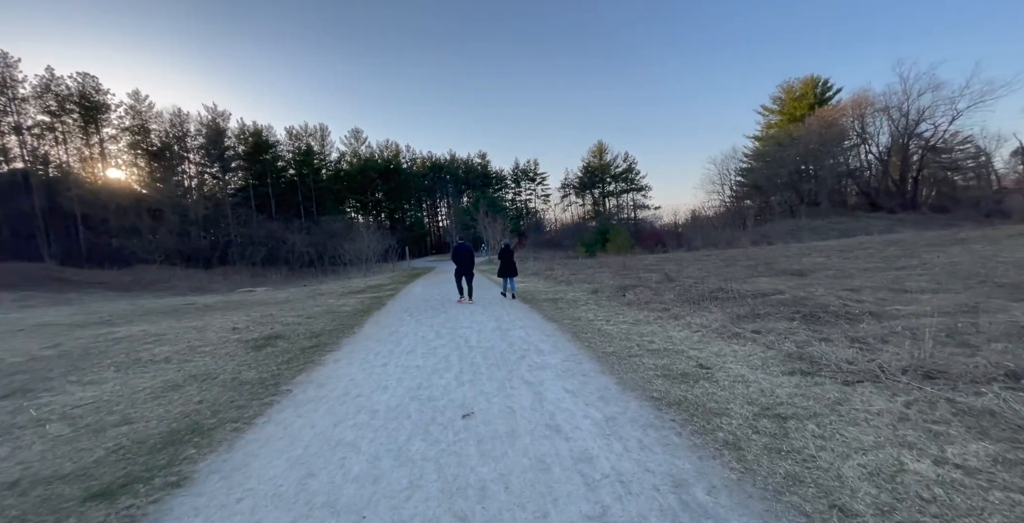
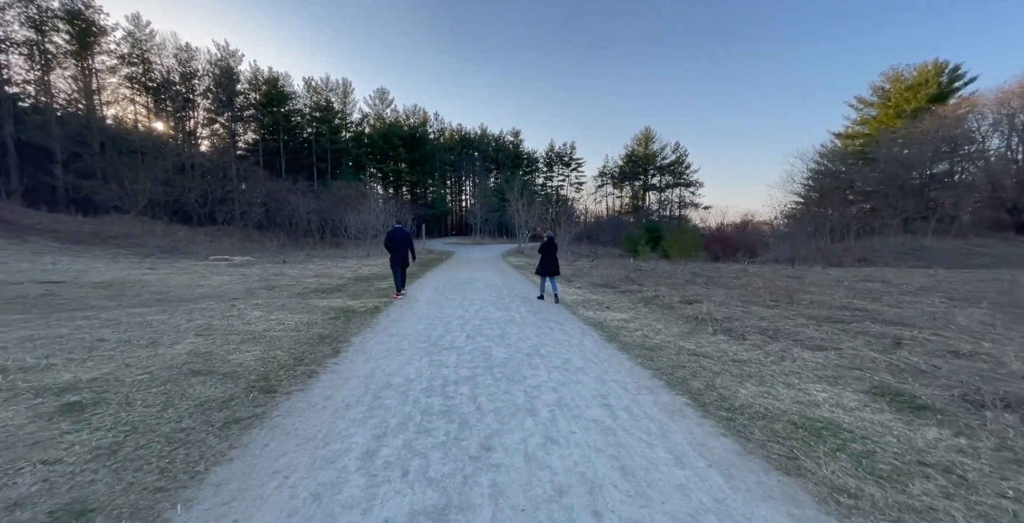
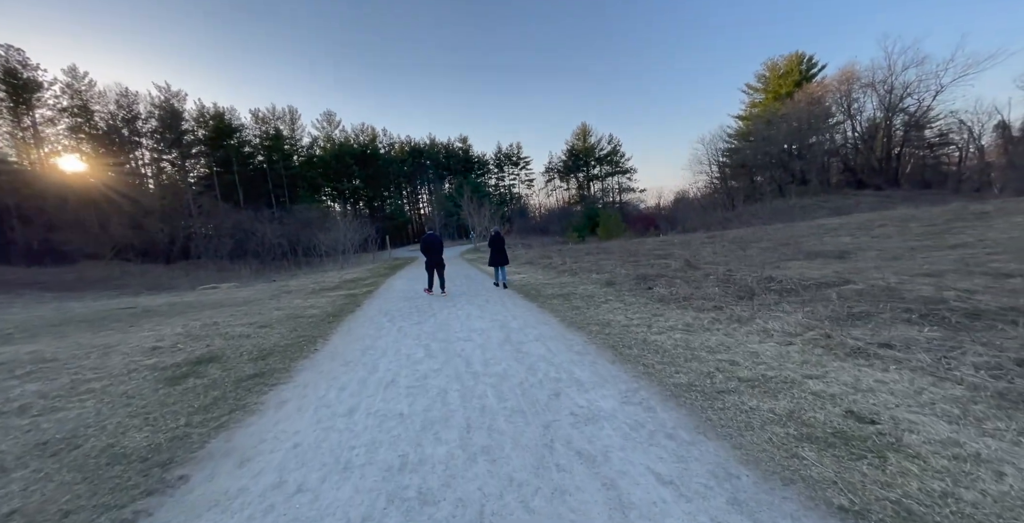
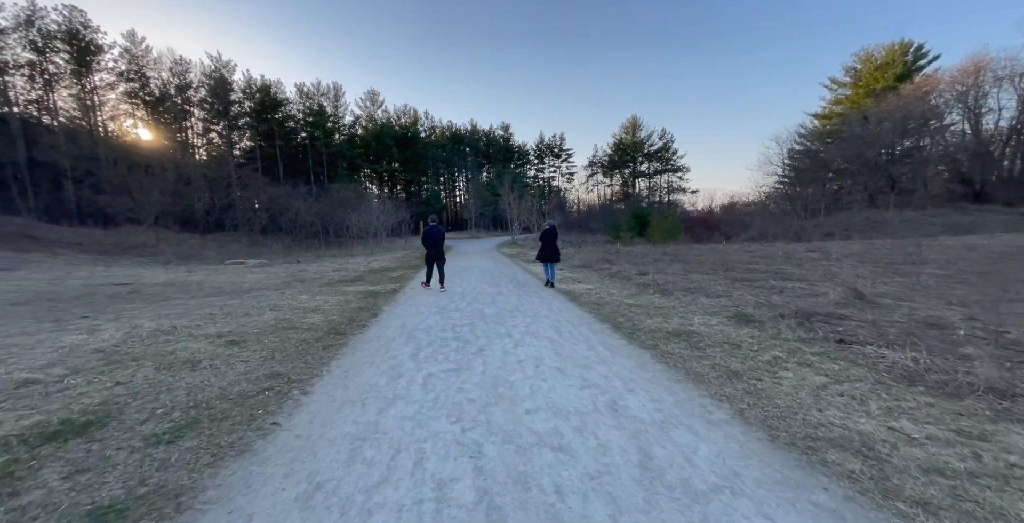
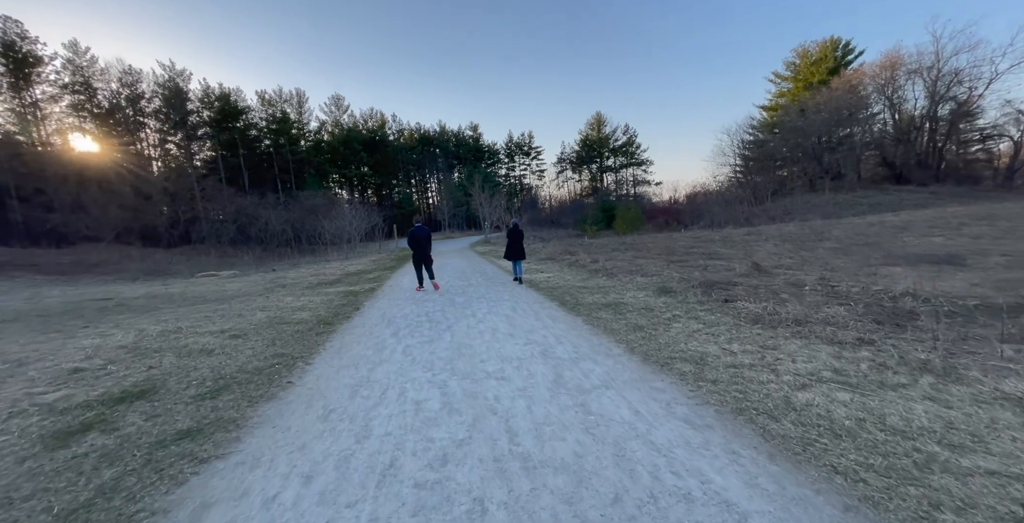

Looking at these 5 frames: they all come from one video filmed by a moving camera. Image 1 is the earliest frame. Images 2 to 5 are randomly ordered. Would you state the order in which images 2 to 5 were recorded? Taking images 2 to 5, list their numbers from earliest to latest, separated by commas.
3, 5, 4, 2
